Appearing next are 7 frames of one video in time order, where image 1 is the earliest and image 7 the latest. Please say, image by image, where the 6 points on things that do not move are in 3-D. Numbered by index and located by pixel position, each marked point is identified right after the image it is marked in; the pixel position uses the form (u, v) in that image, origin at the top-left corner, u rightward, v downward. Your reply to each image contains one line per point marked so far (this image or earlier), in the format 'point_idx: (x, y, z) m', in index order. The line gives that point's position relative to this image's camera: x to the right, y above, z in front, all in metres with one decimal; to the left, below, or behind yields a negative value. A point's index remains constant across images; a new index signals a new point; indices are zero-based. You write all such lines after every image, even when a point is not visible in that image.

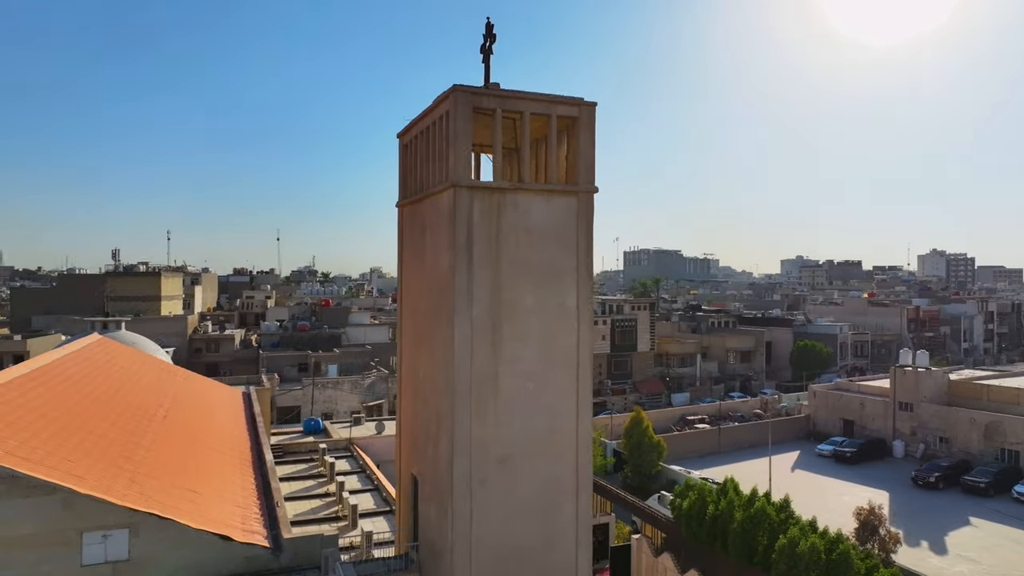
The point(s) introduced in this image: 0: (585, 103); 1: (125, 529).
0: (+0.9, +2.3, +8.6) m
1: (-4.8, -3.0, +8.7) m
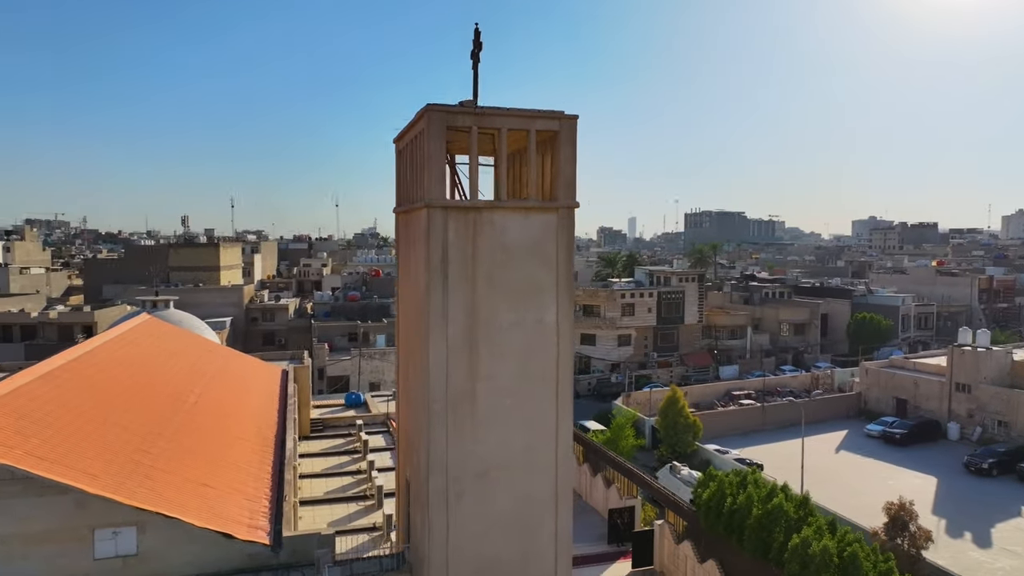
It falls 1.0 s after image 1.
0: (+0.6, +2.1, +8.5) m
1: (-5.0, -3.1, +9.3) m
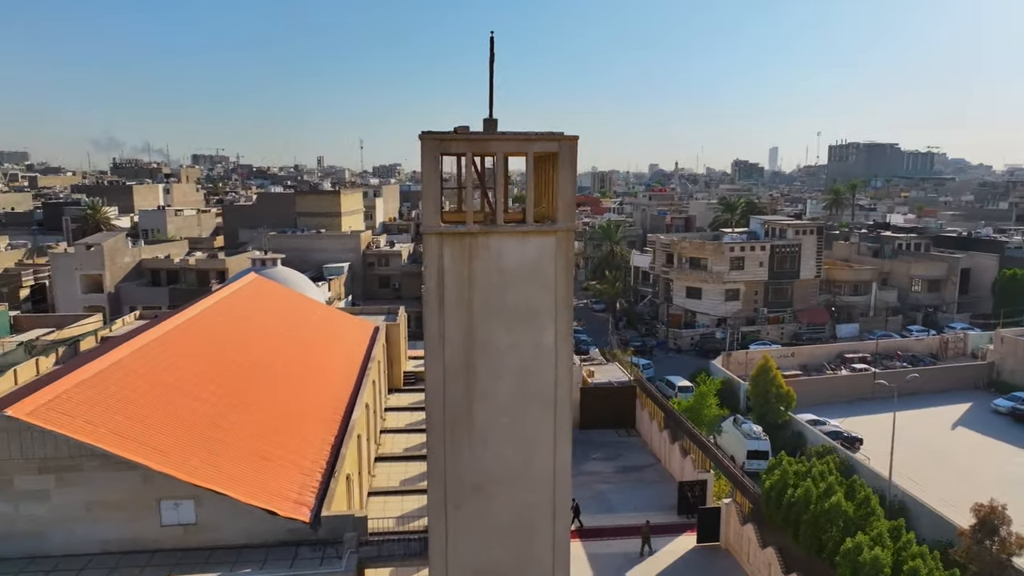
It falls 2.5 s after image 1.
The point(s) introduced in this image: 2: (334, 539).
0: (+0.6, +1.8, +8.3) m
1: (-4.8, -3.2, +10.6) m
2: (-2.8, -3.9, +10.9) m
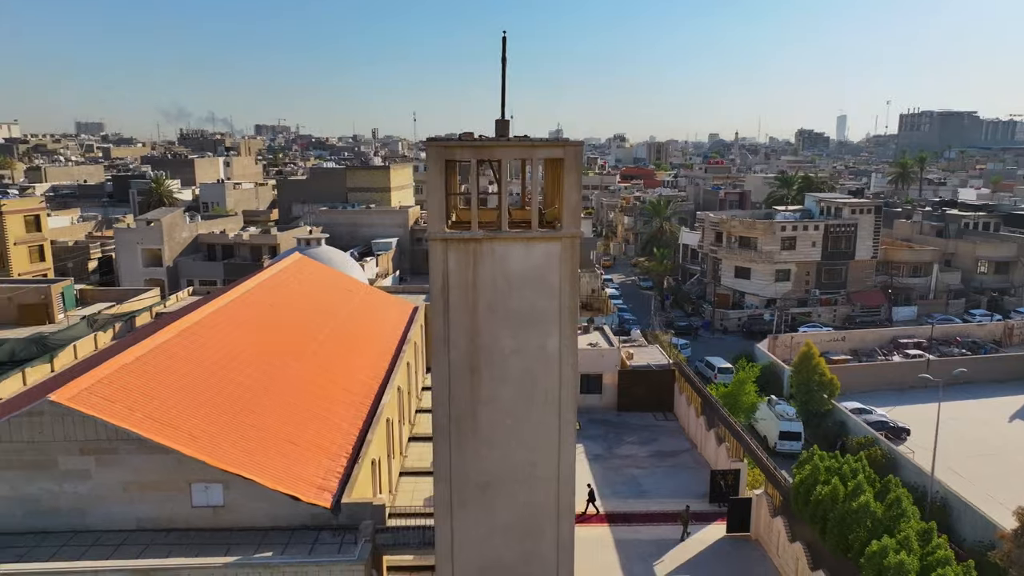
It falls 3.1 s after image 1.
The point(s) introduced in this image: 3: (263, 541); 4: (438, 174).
0: (+0.7, +1.7, +8.2) m
1: (-4.6, -3.1, +11.1) m
2: (-2.5, -3.8, +11.3) m
3: (-3.9, -3.9, +11.0) m
4: (-0.9, +1.3, +8.2) m
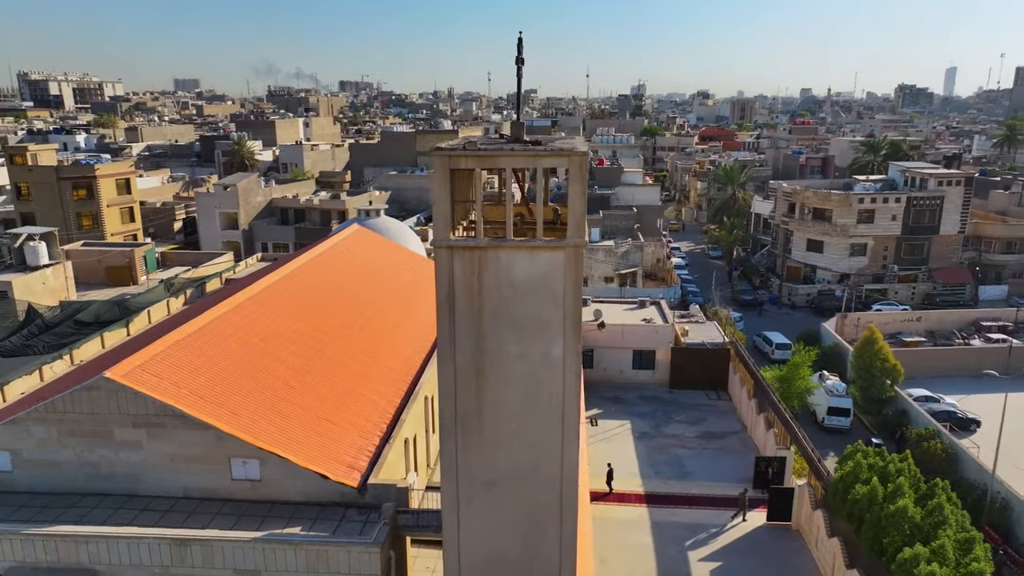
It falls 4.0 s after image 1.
0: (+0.7, +1.6, +8.1) m
1: (-4.3, -2.9, +11.9) m
2: (-2.3, -3.6, +11.9) m
3: (-3.6, -3.8, +11.7) m
4: (-0.8, +1.2, +8.3) m
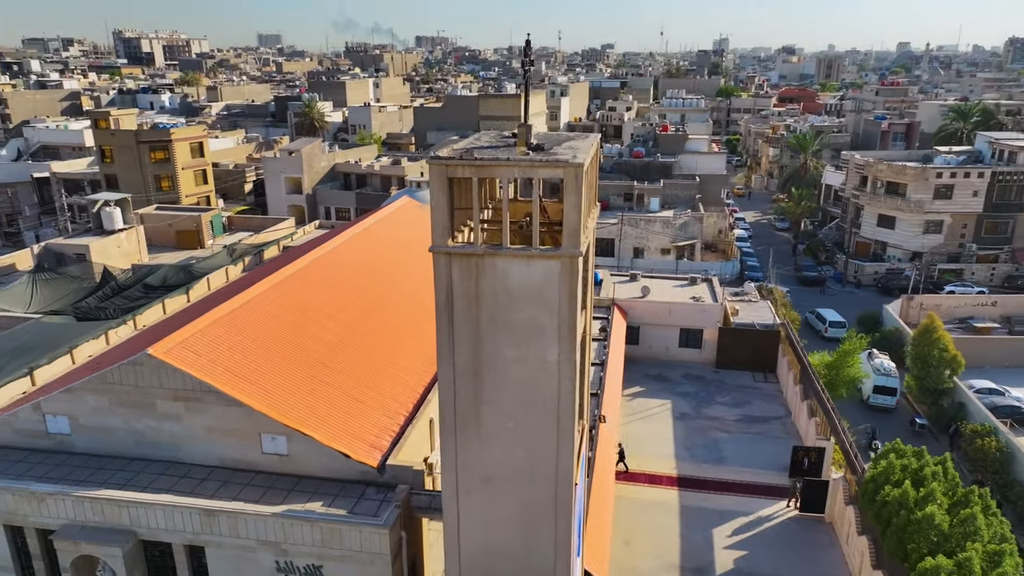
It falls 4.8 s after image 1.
0: (+0.6, +1.4, +8.1) m
1: (-4.1, -2.7, +12.6) m
2: (-2.0, -3.4, +12.5) m
3: (-3.4, -3.6, +12.4) m
4: (-0.9, +1.2, +8.5) m
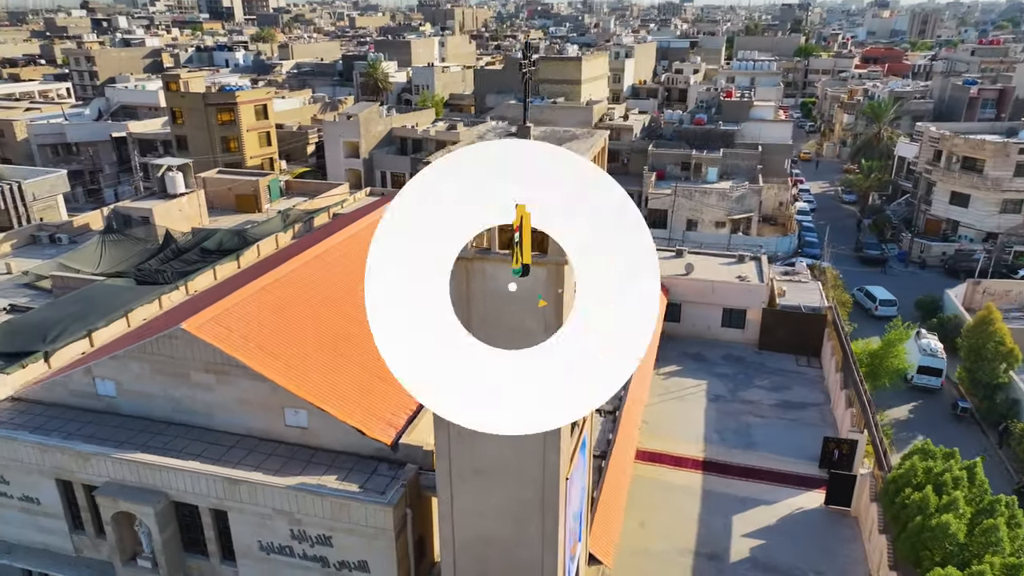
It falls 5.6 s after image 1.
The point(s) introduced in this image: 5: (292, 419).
0: (+0.5, +1.3, +8.2) m
1: (-3.9, -2.3, +13.3) m
2: (-1.9, -3.2, +13.0) m
3: (-3.3, -3.3, +13.1) m
4: (-1.0, +1.1, +8.7) m
5: (-4.2, -2.5, +13.5) m
